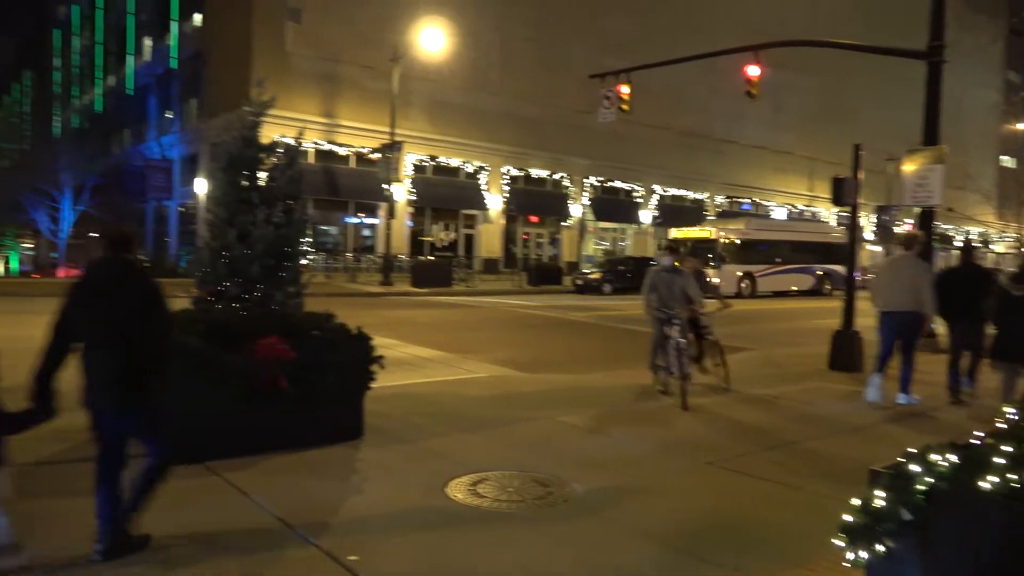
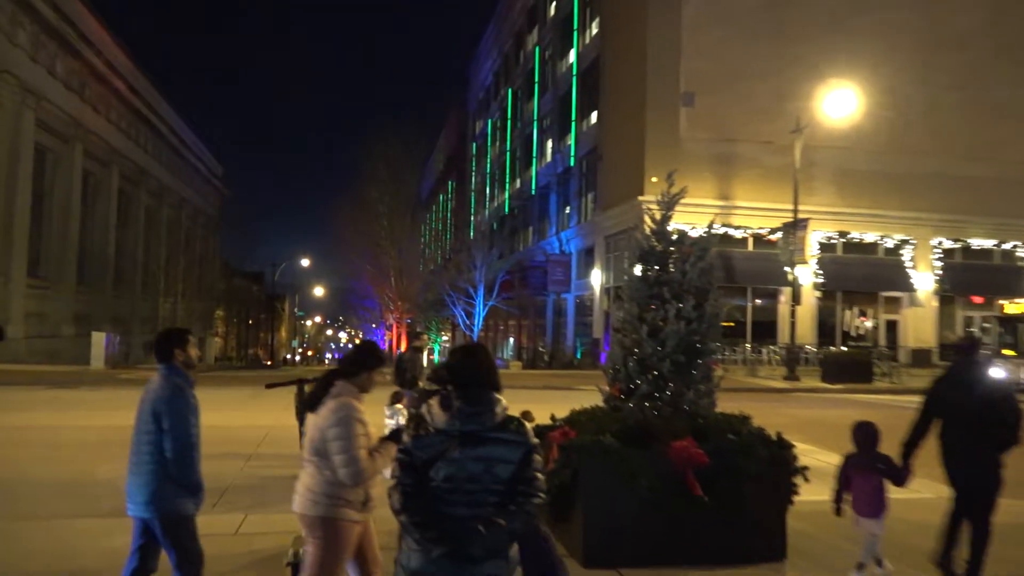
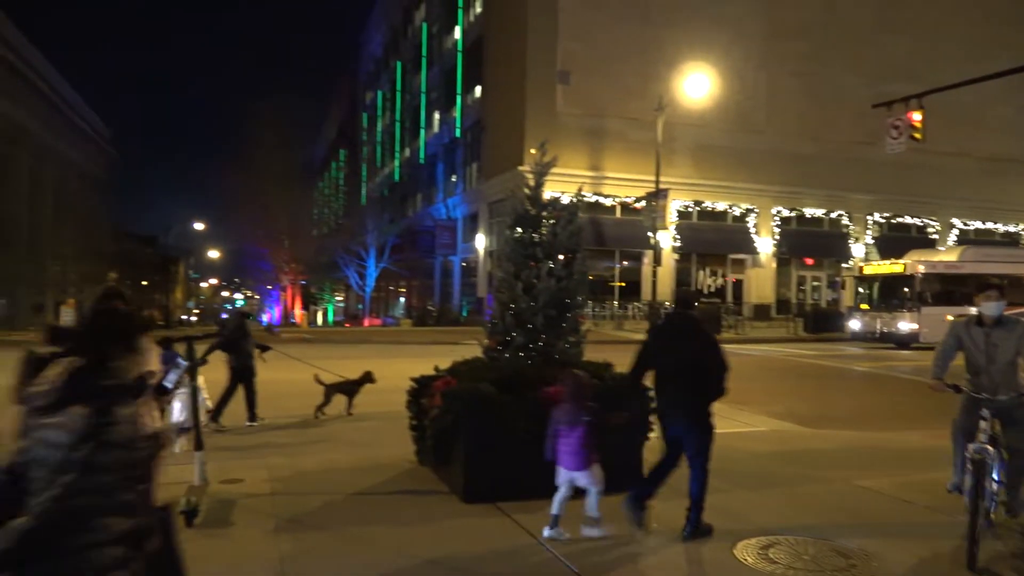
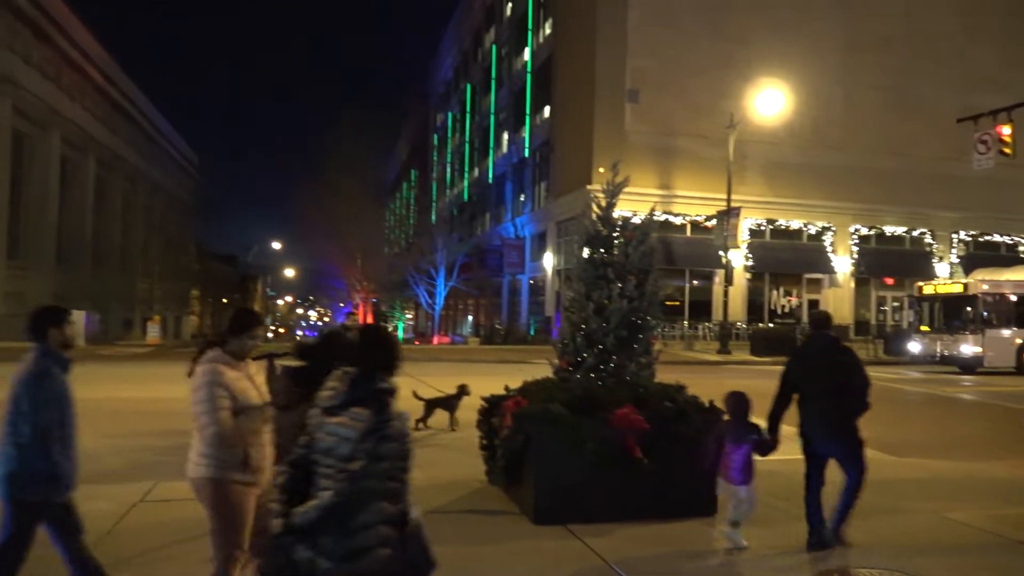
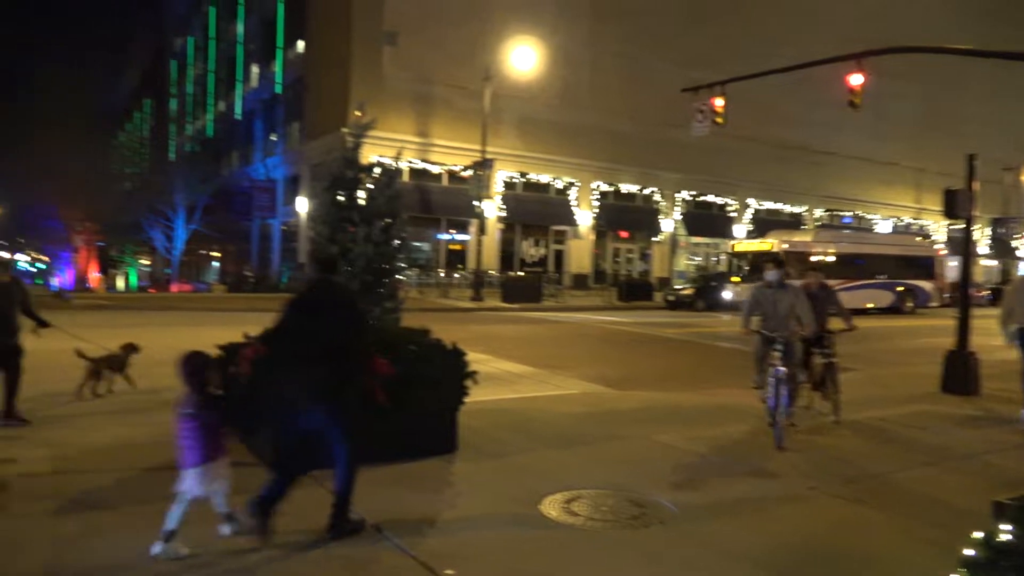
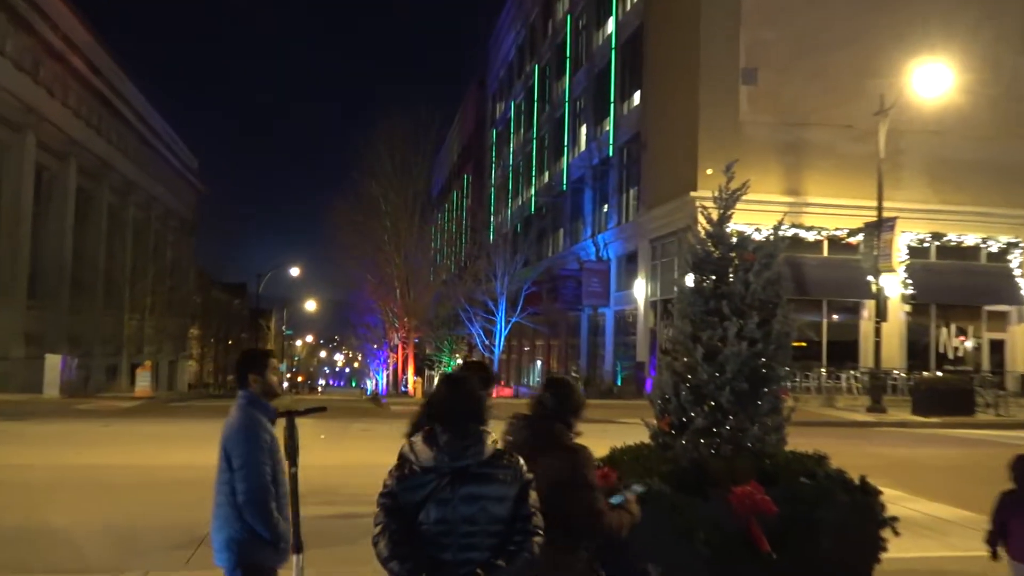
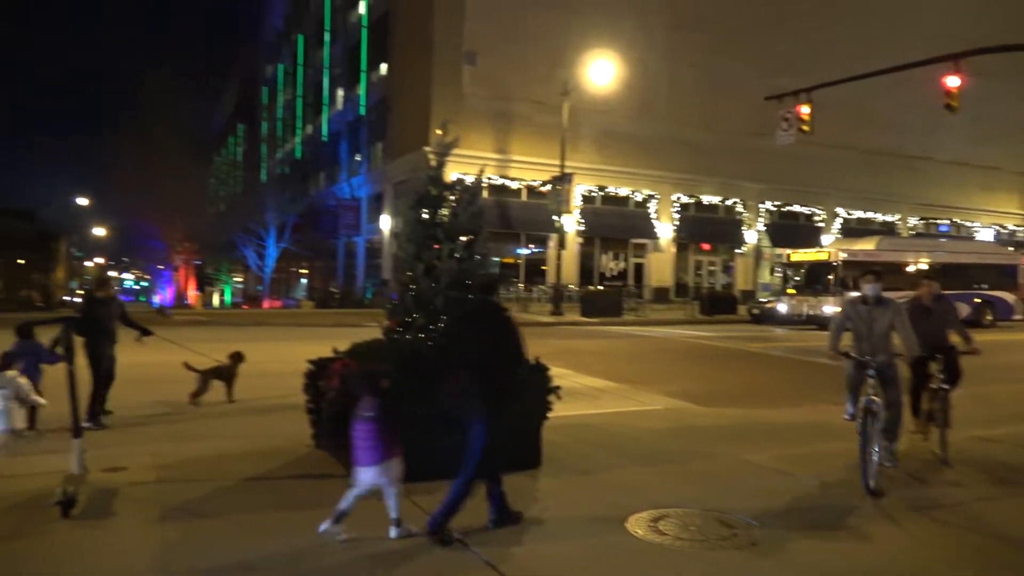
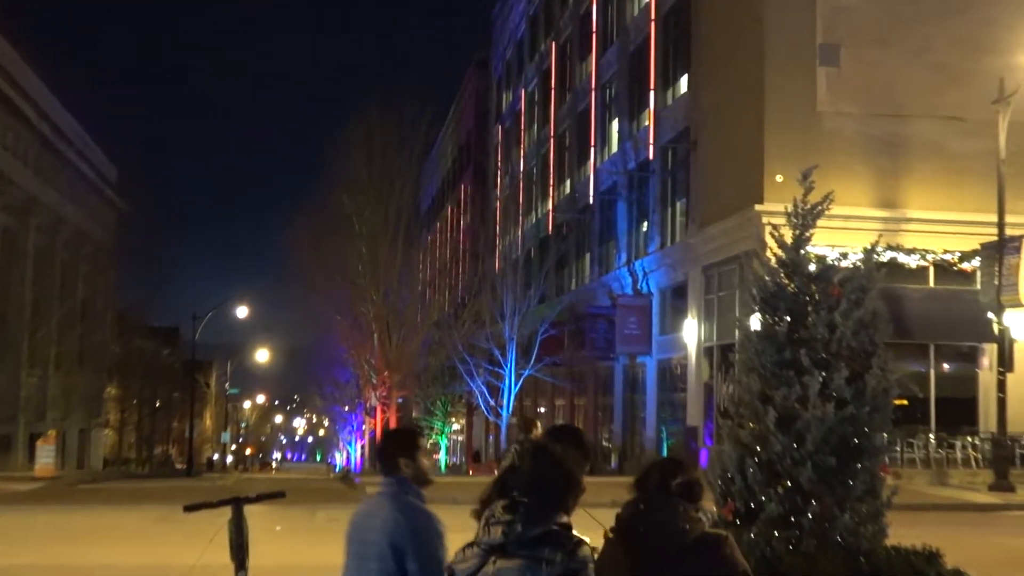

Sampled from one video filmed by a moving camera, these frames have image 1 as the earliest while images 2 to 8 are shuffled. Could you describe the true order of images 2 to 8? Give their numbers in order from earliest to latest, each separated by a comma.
5, 7, 3, 4, 2, 6, 8
